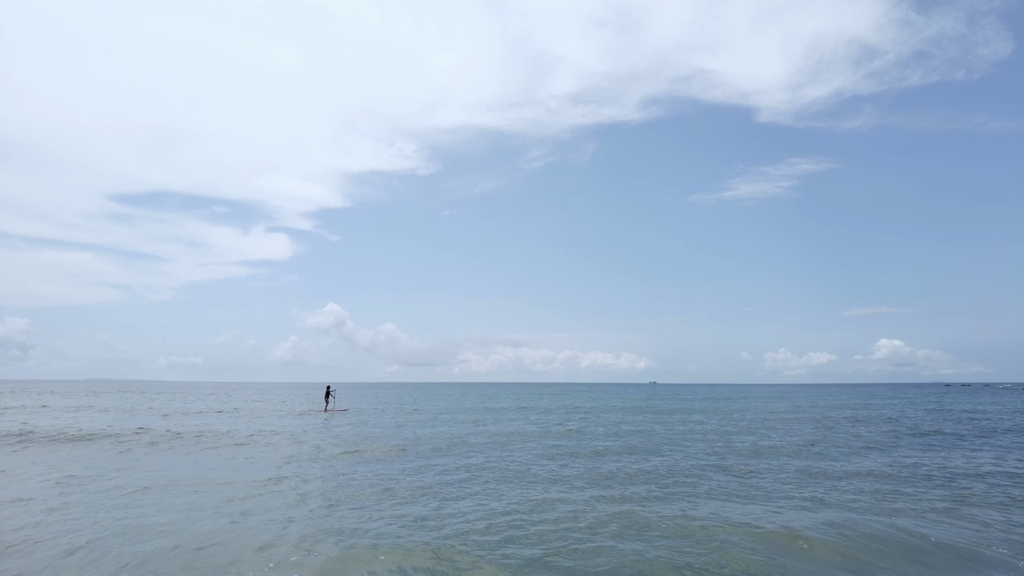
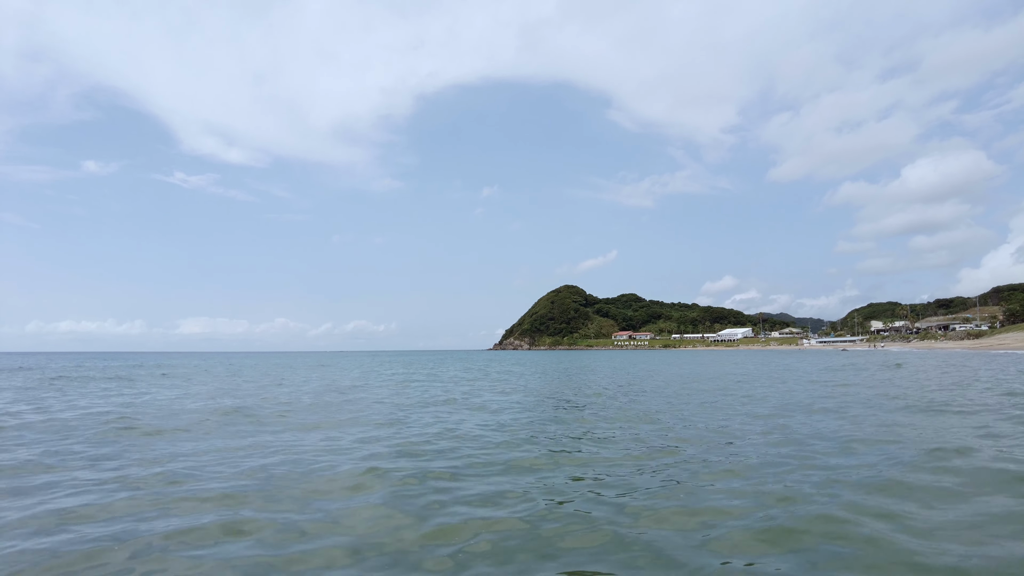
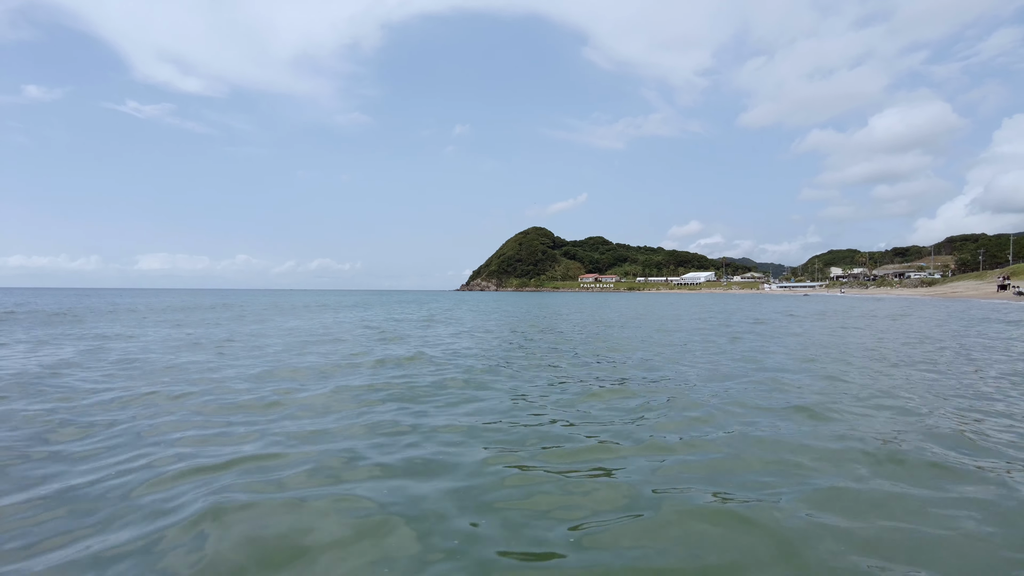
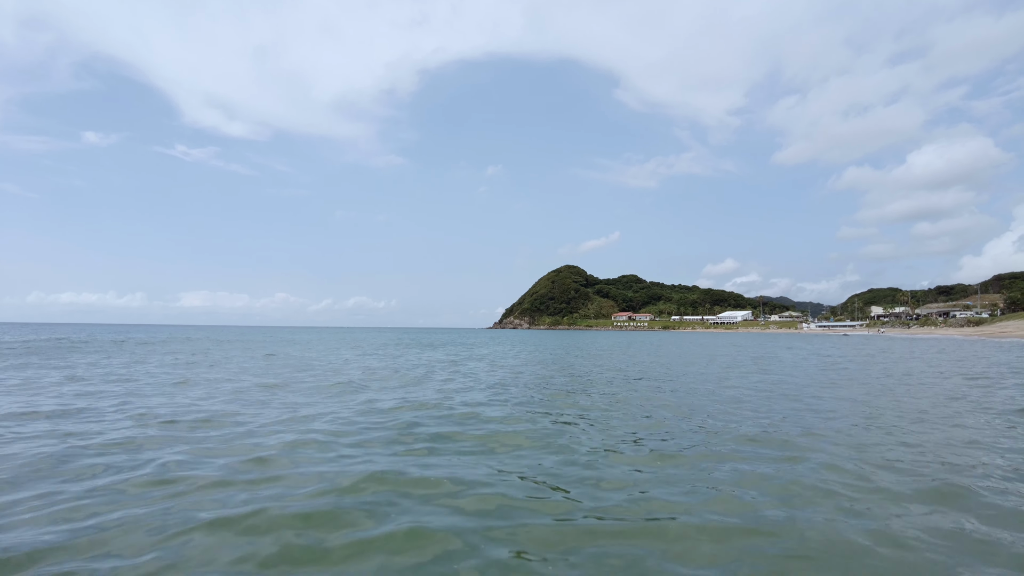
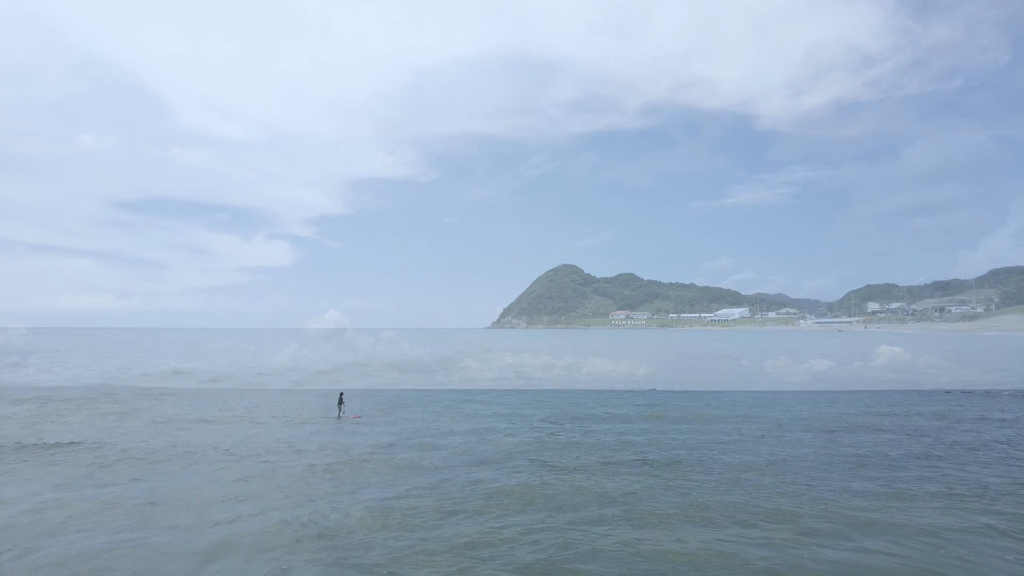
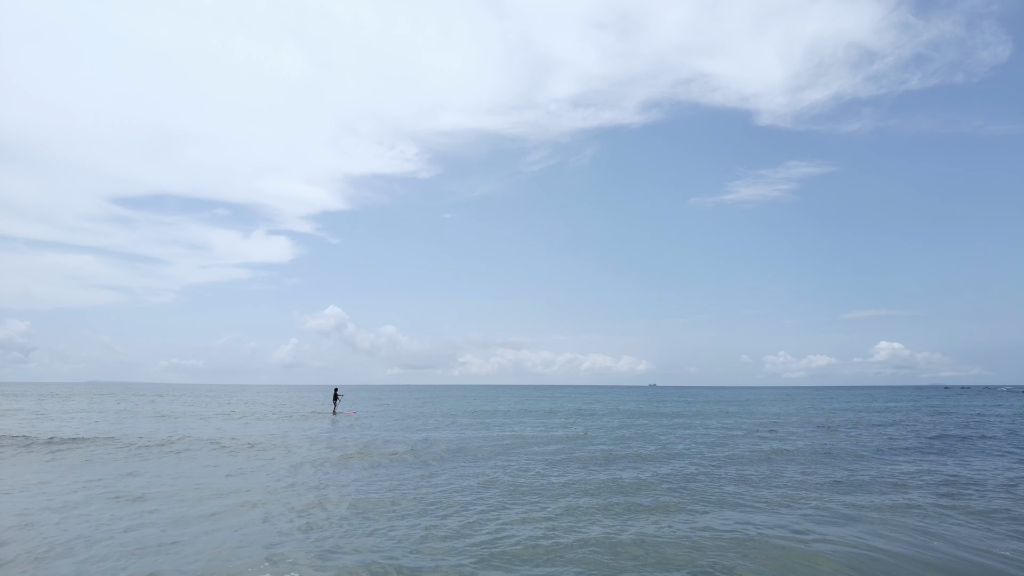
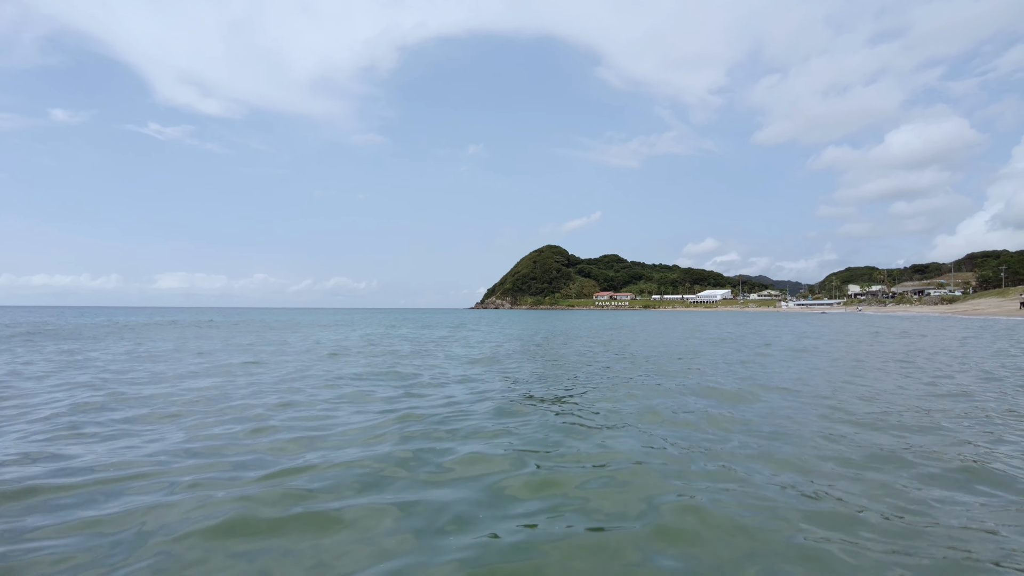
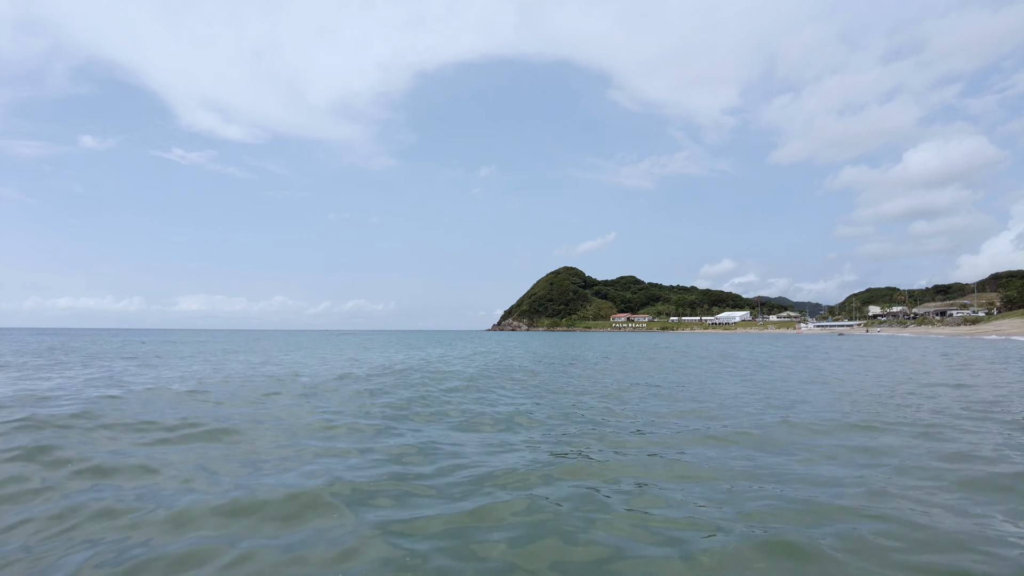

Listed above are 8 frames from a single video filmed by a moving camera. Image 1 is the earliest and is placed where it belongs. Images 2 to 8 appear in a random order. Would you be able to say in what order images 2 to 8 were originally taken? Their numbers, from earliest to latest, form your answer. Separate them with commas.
6, 5, 8, 2, 4, 7, 3
